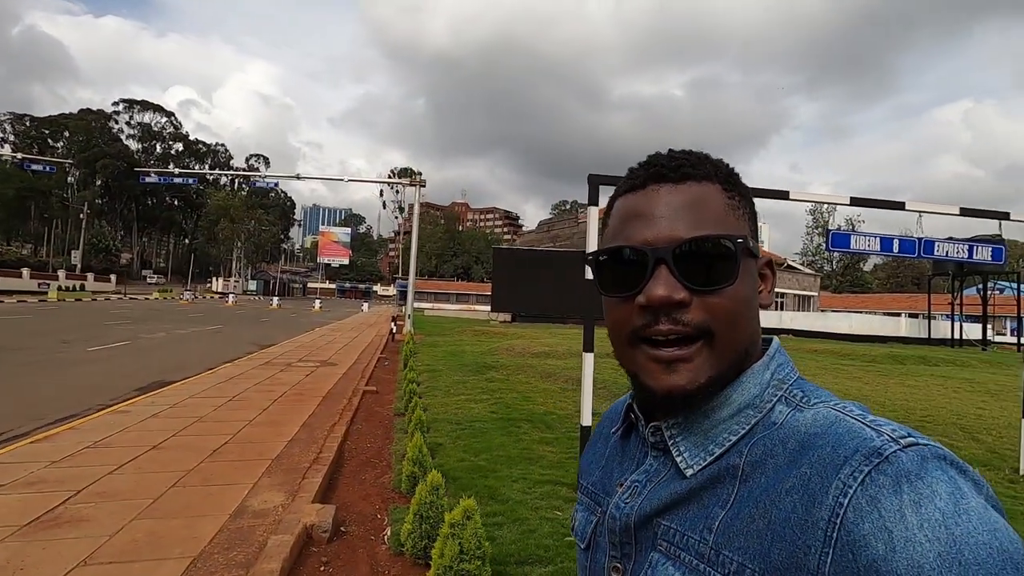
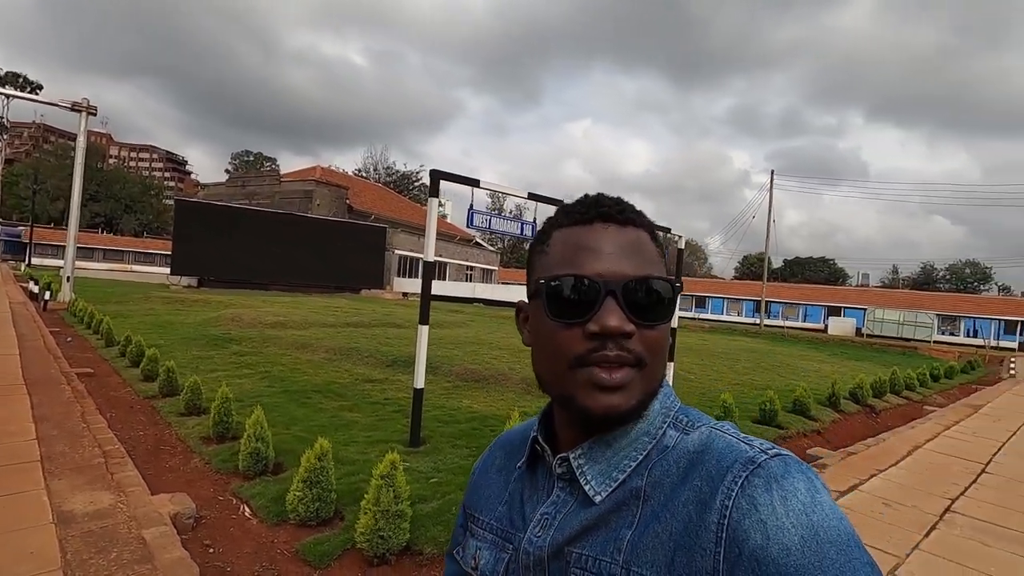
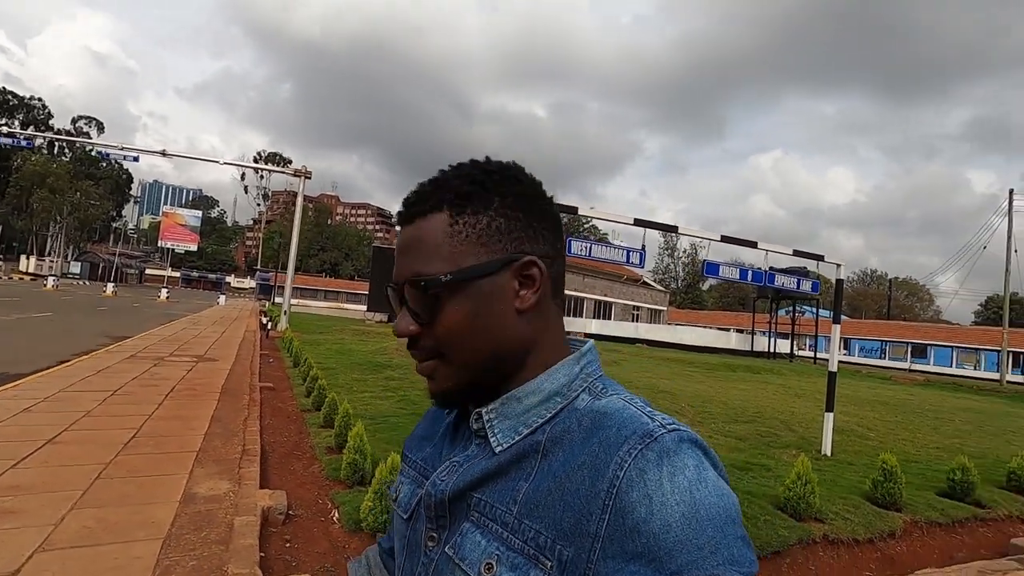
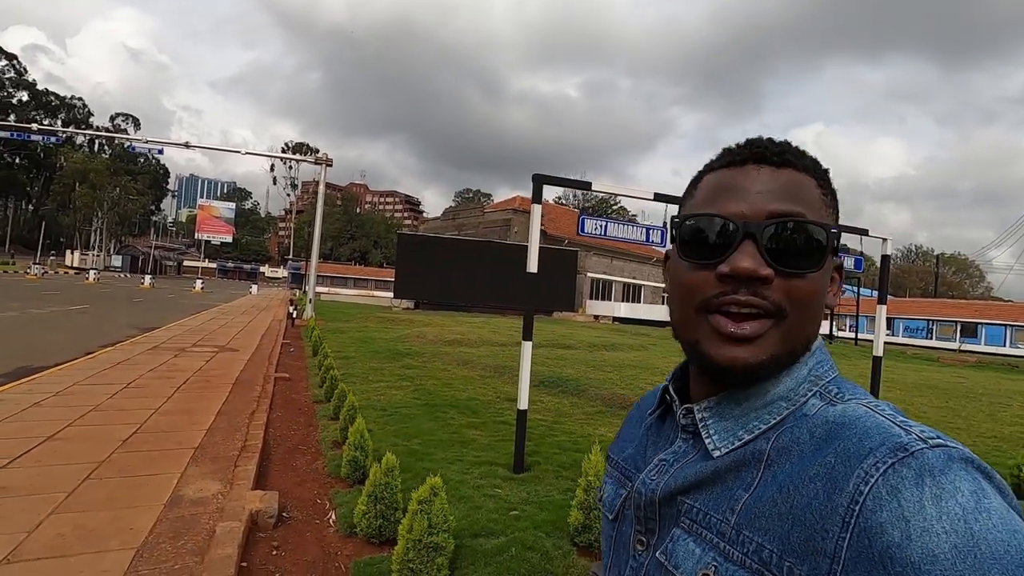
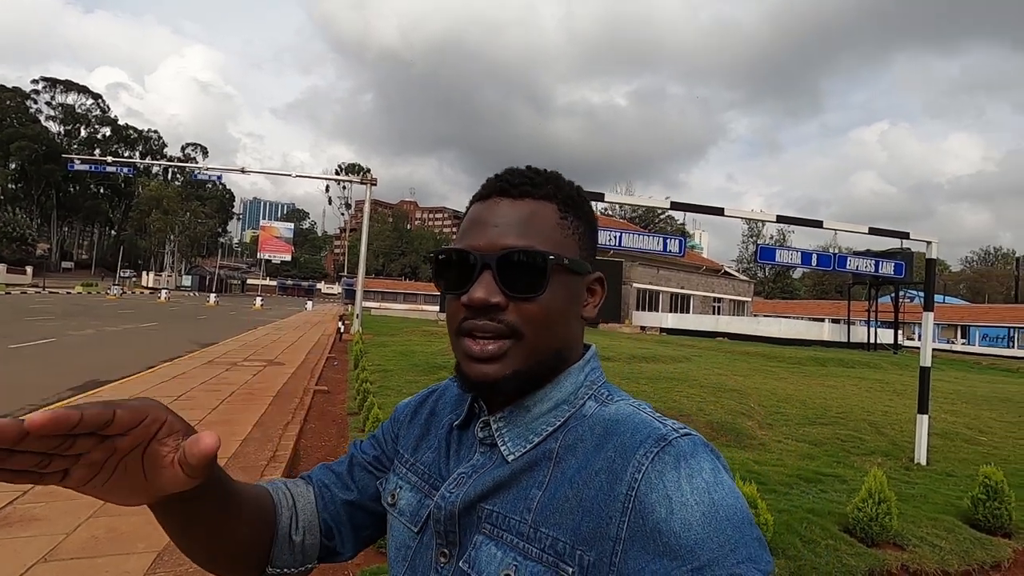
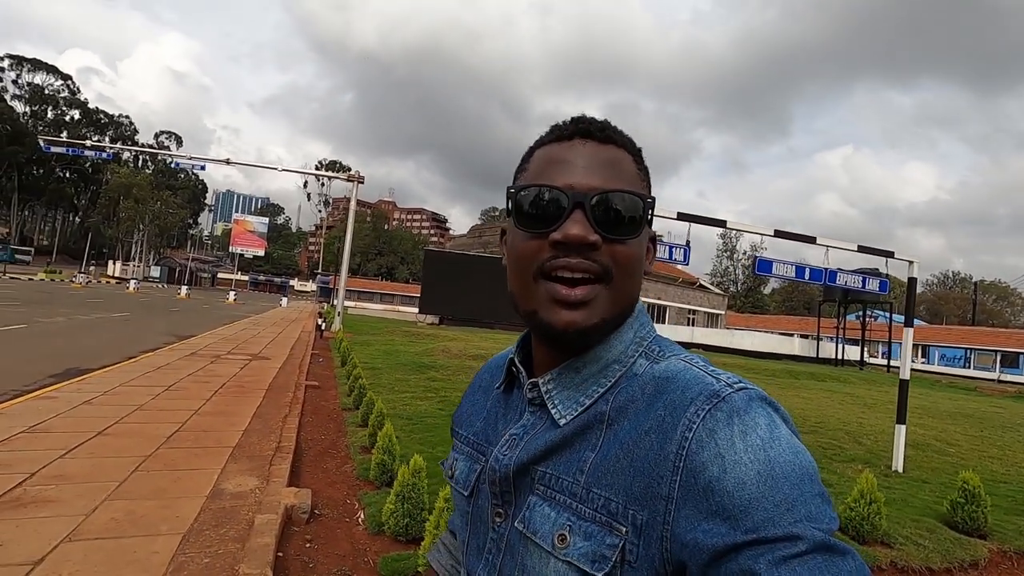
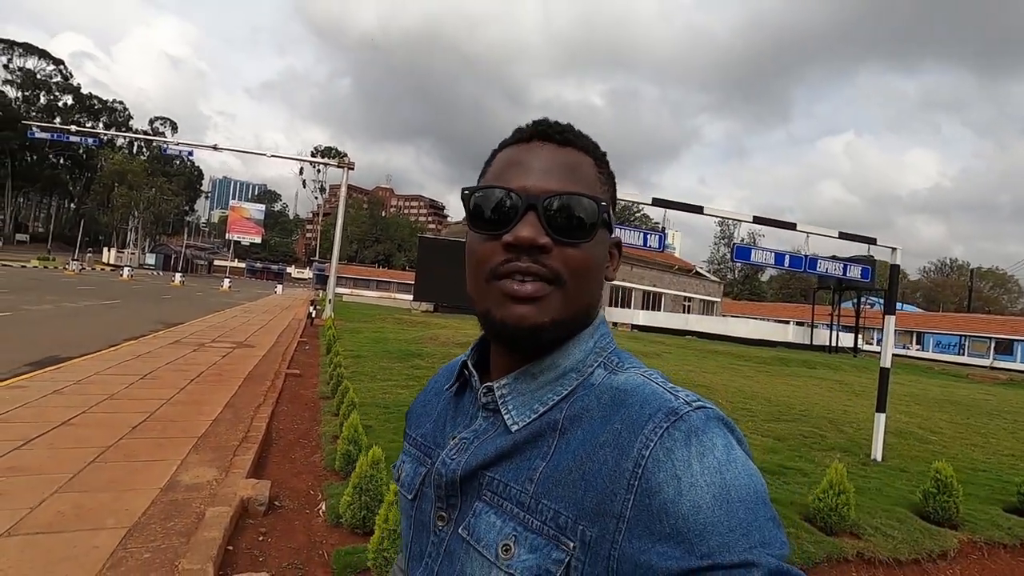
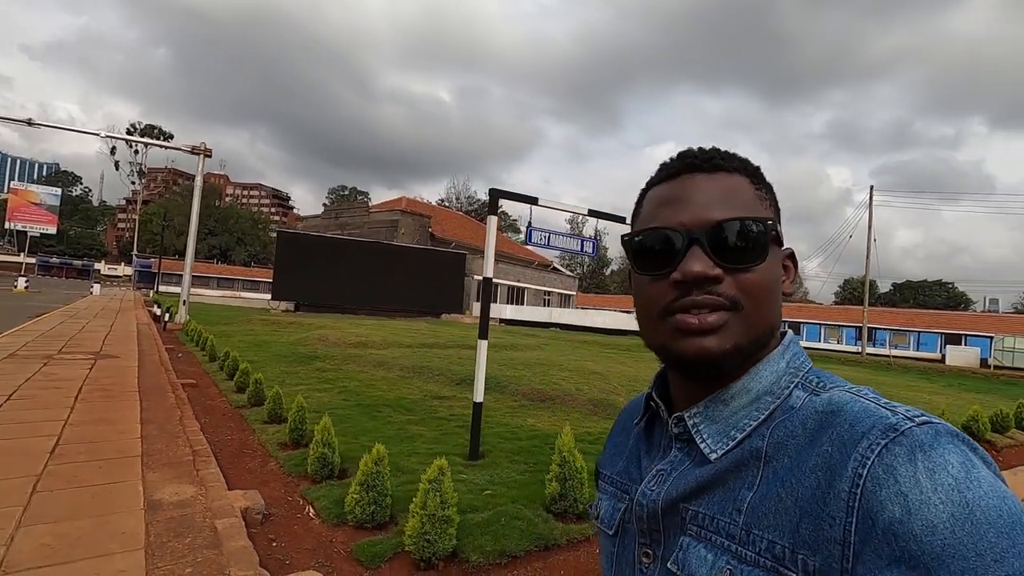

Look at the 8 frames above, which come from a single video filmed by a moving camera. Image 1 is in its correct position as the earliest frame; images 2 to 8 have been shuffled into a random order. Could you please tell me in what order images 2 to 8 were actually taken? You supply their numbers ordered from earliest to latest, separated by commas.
5, 4, 7, 6, 3, 8, 2
